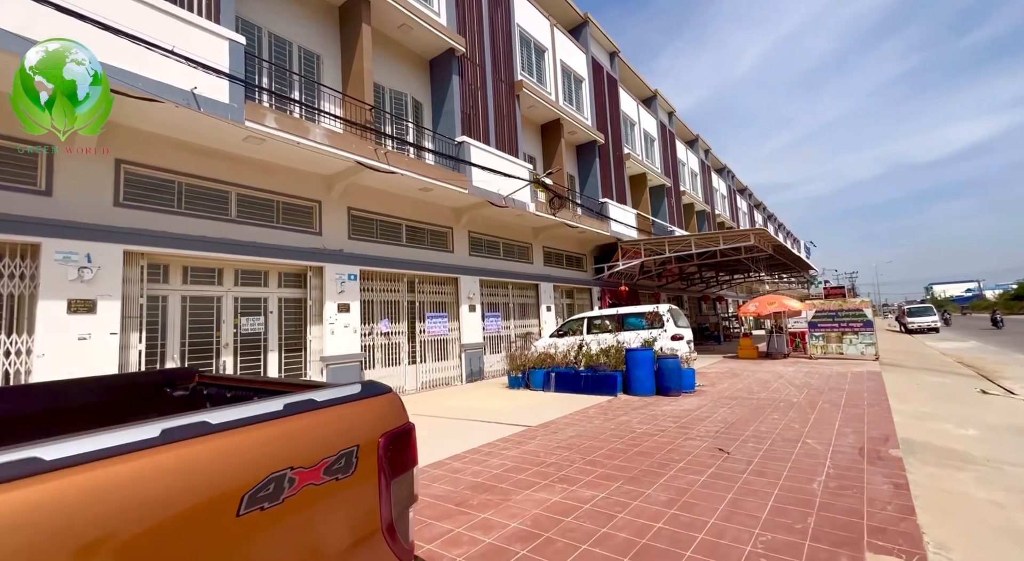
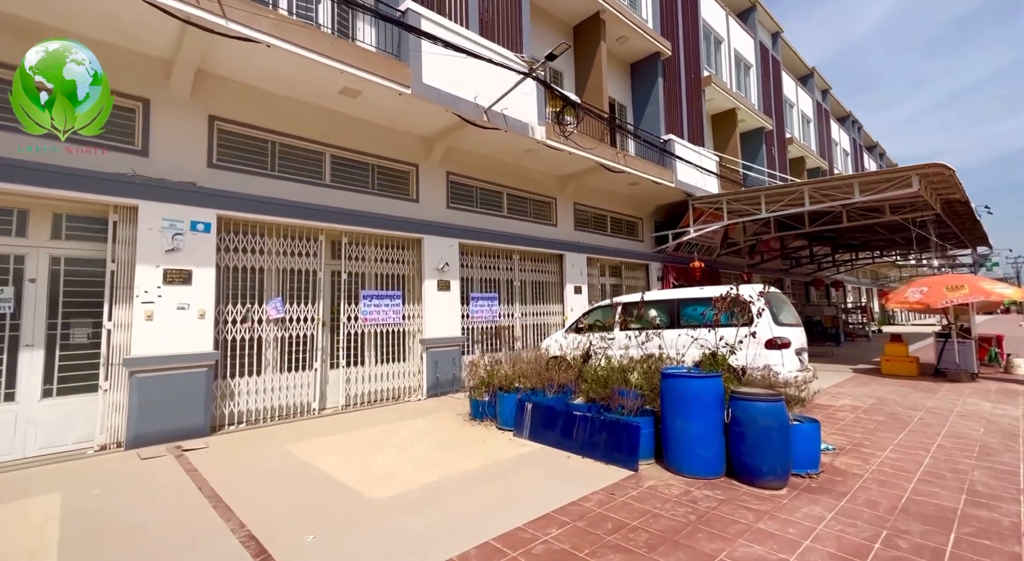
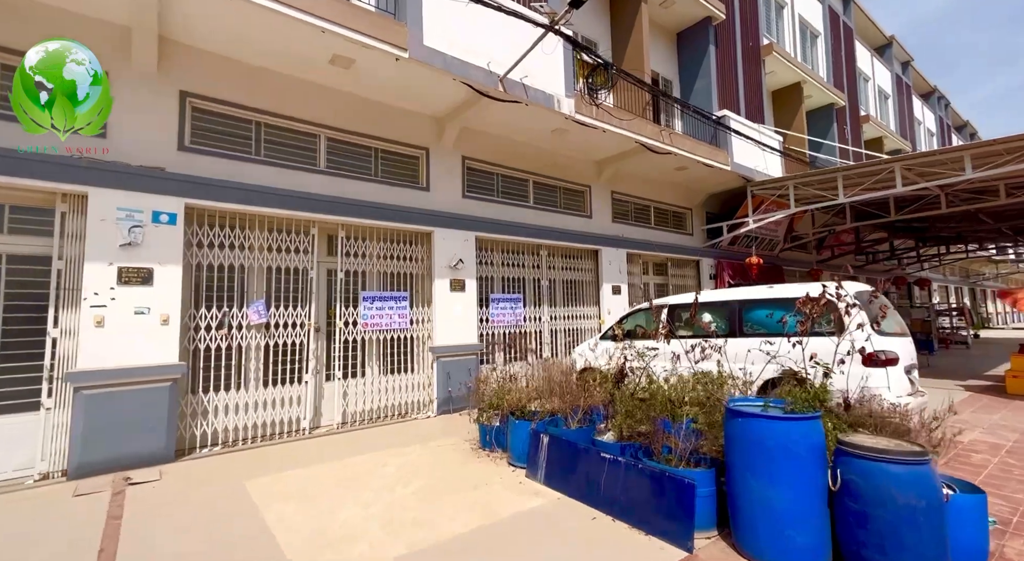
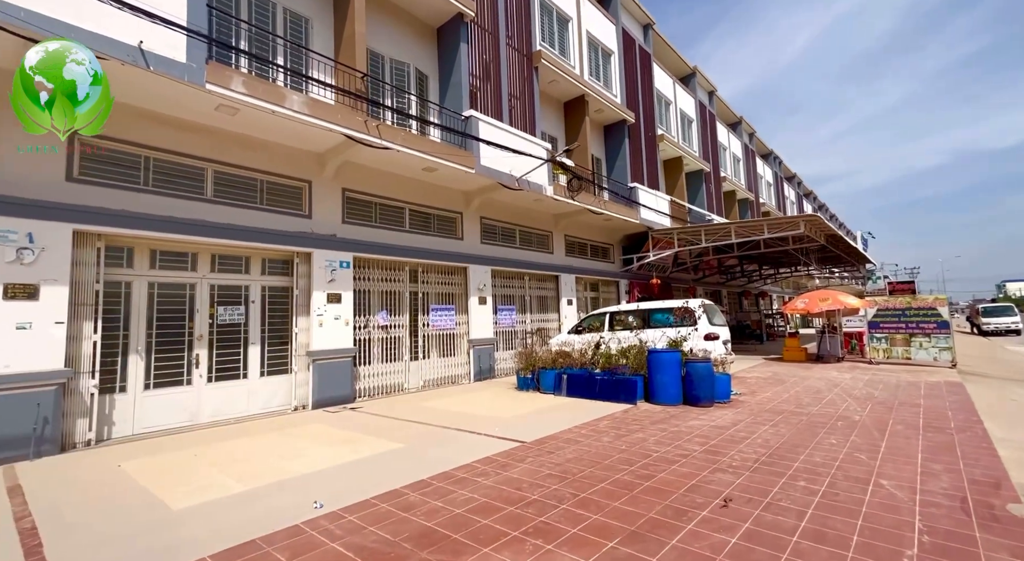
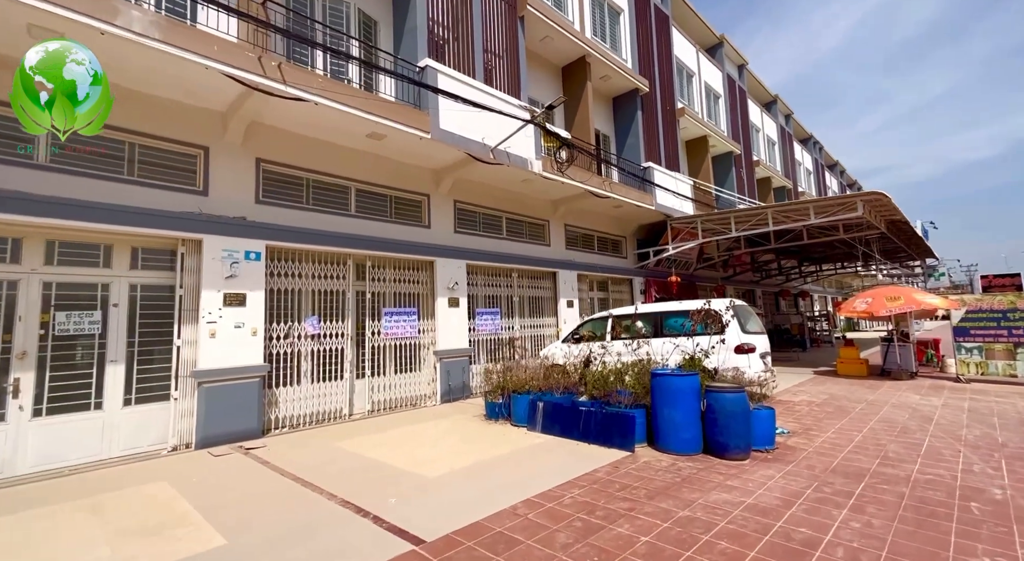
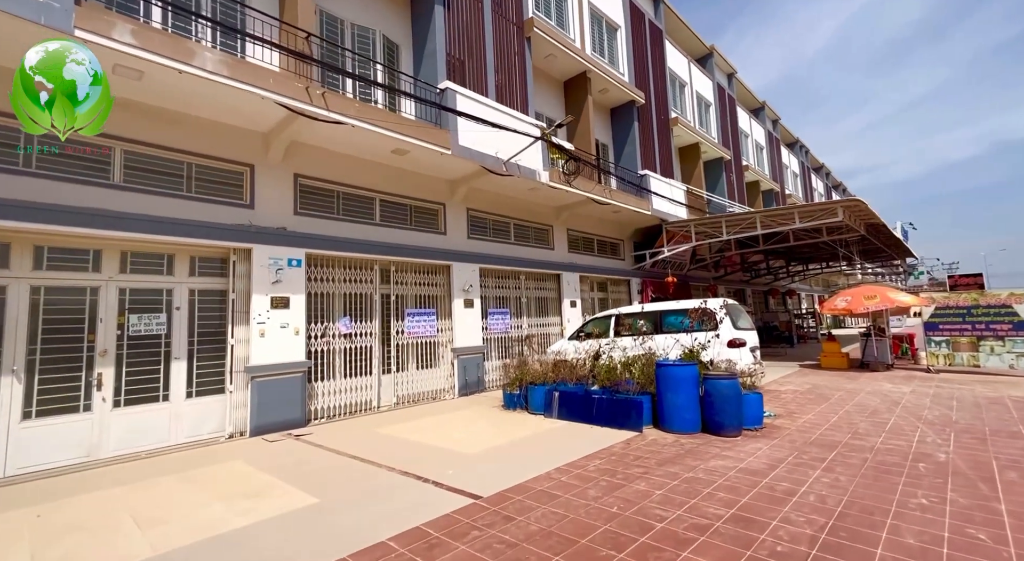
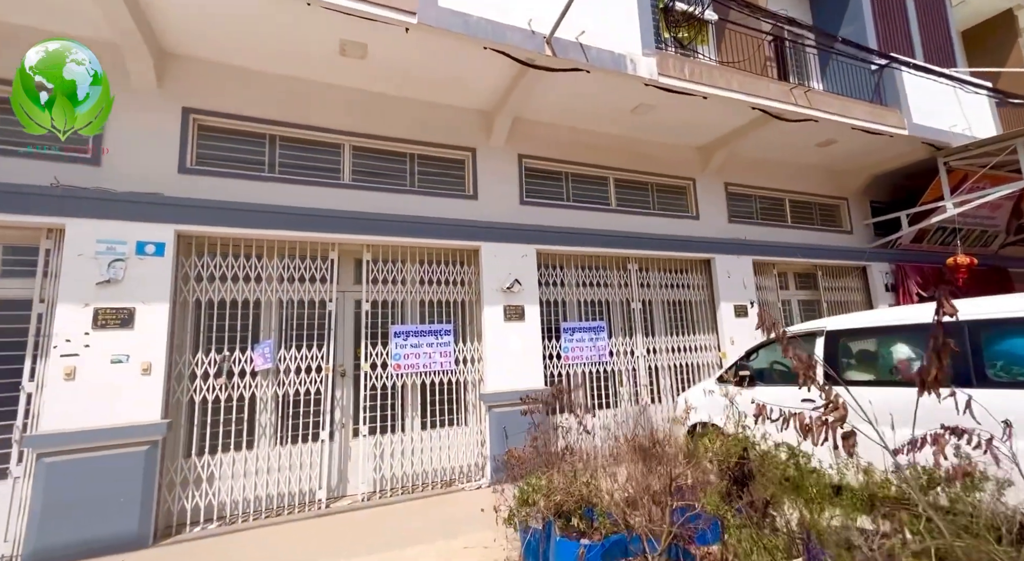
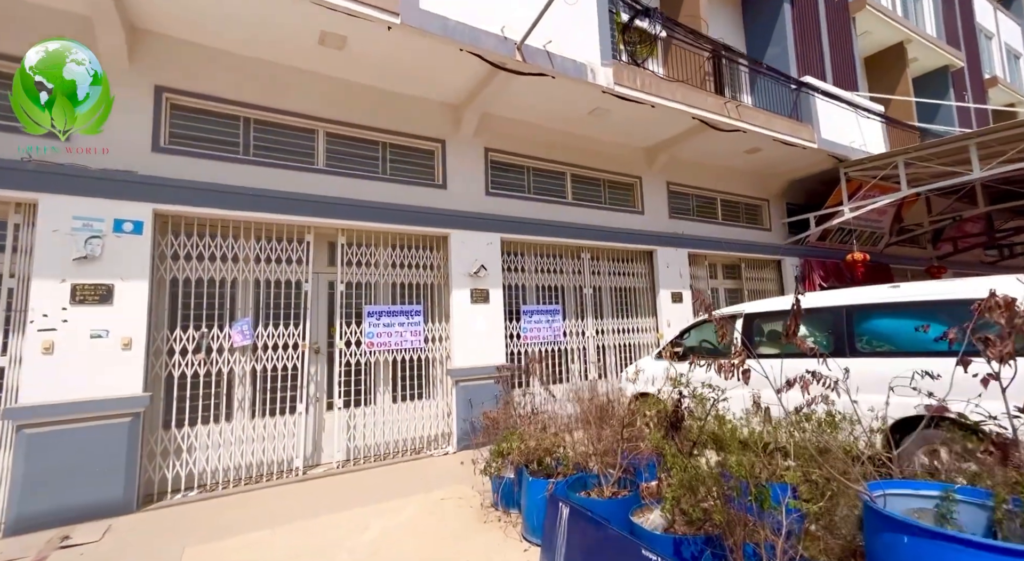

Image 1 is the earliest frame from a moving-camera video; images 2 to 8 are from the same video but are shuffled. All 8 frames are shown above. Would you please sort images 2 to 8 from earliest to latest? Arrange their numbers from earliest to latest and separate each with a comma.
4, 6, 5, 2, 3, 8, 7
